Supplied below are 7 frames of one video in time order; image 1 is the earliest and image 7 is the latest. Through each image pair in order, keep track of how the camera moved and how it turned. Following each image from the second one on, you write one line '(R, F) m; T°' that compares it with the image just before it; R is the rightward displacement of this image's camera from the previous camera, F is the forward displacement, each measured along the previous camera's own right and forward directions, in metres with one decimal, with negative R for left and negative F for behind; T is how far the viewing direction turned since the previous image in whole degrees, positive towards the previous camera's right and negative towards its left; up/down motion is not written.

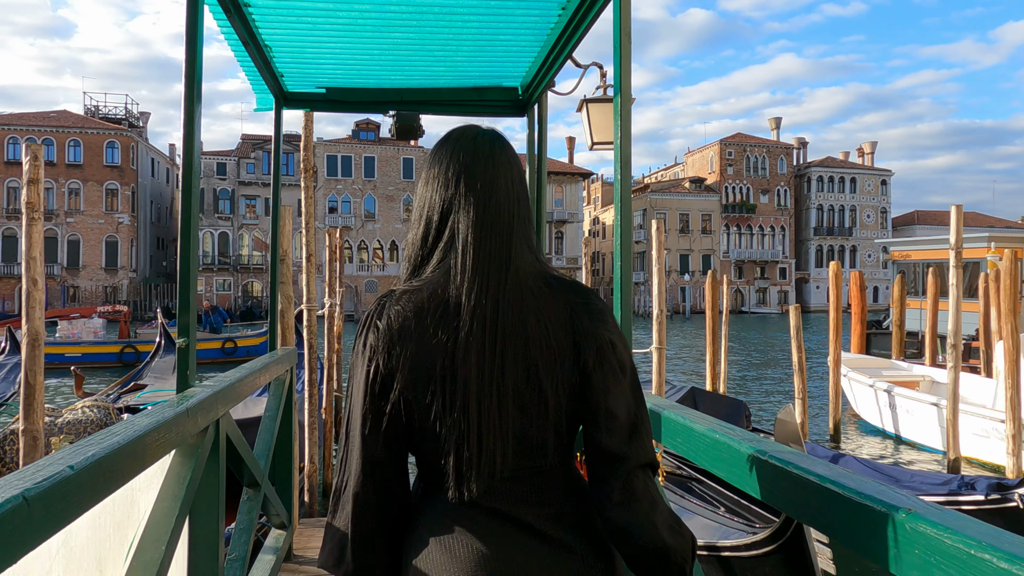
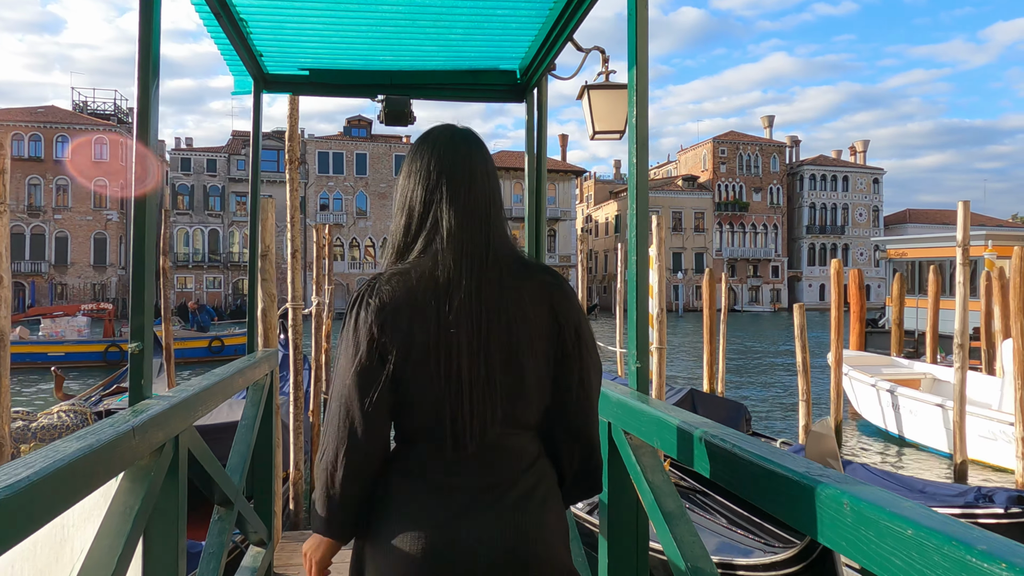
(0.0, +0.3) m; +1°
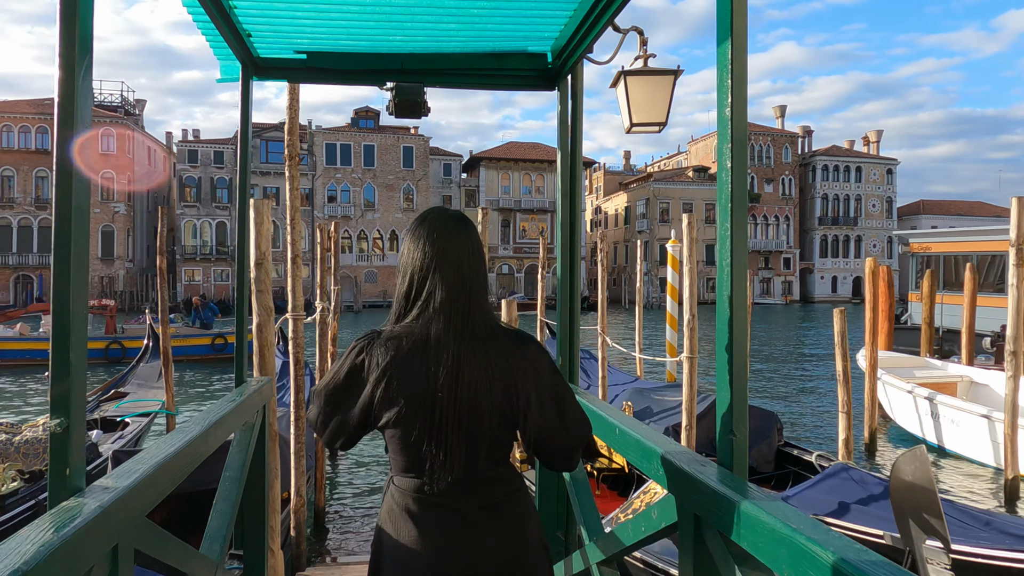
(-0.1, +0.5) m; -1°
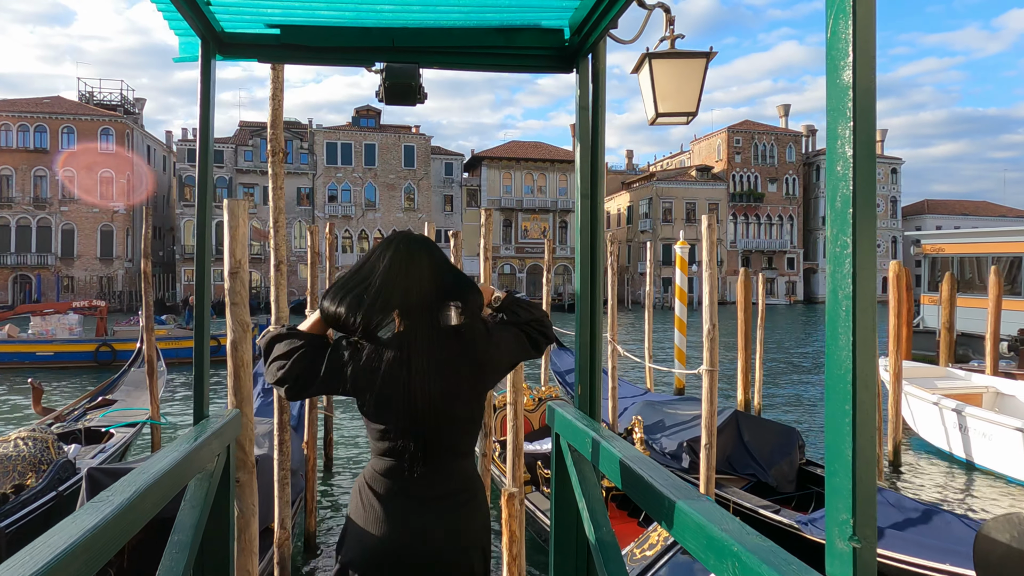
(0.0, +0.5) m; 0°
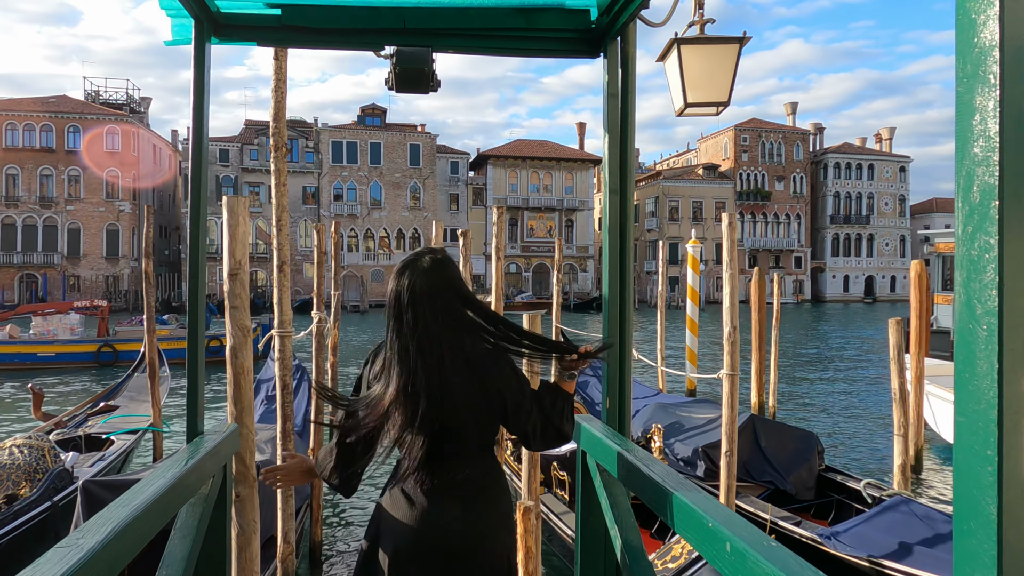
(-0.1, +0.2) m; 0°
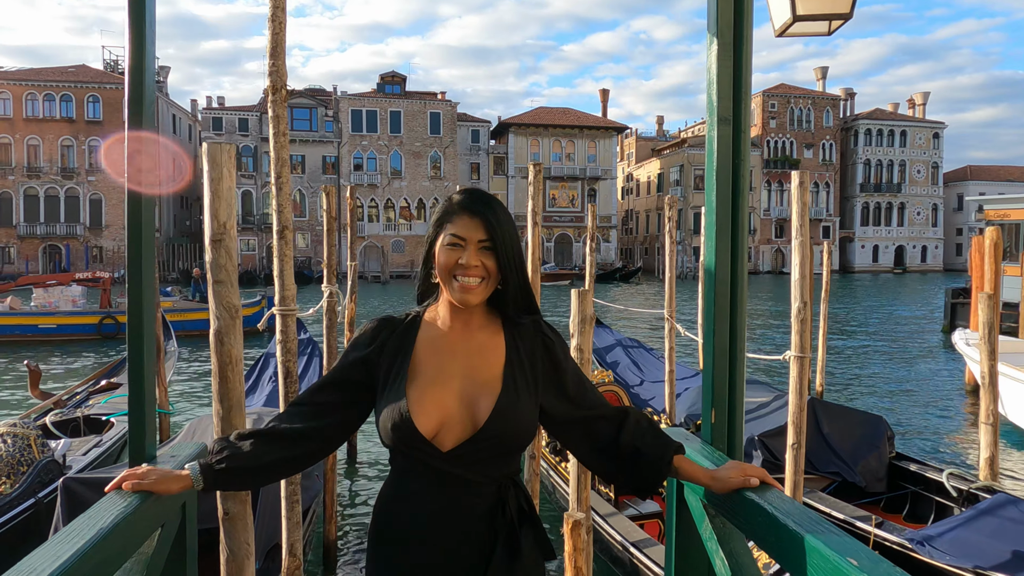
(-0.1, +0.7) m; -2°
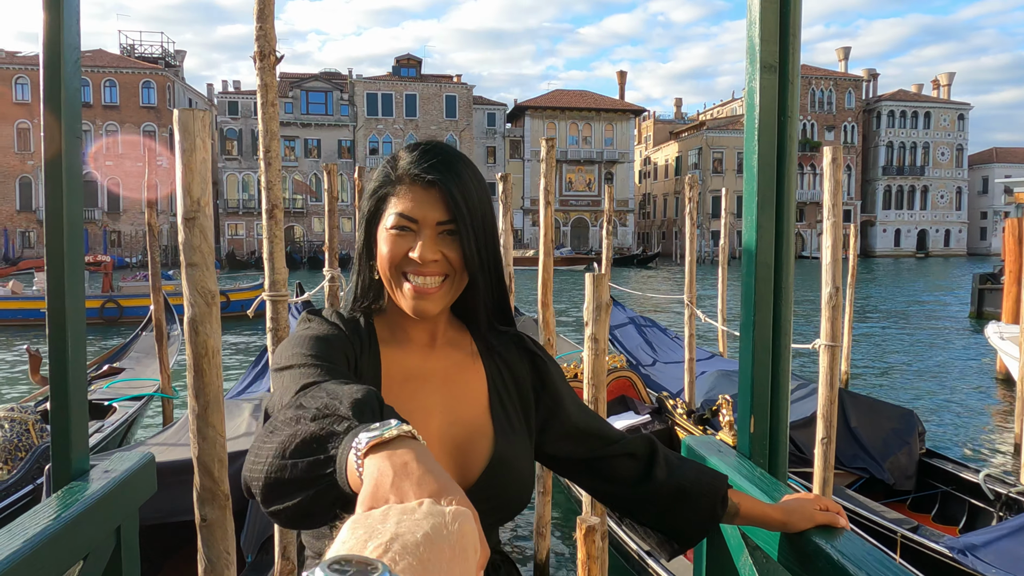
(0.0, +0.3) m; -1°
